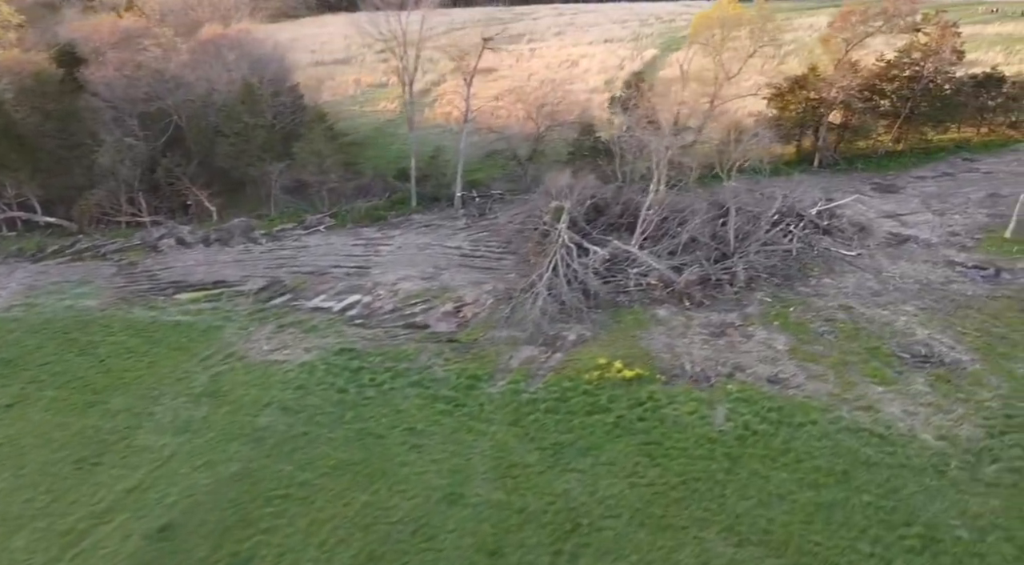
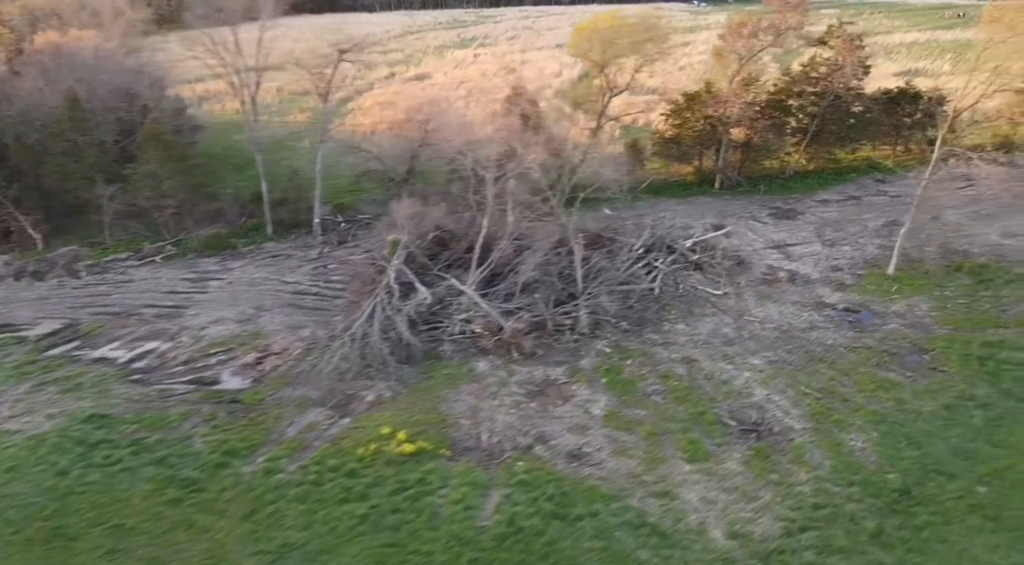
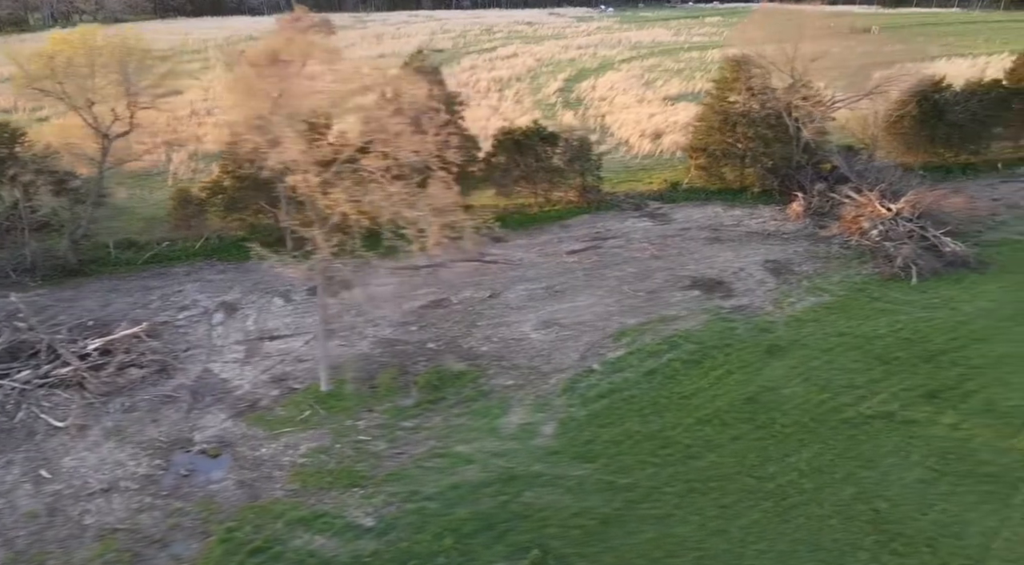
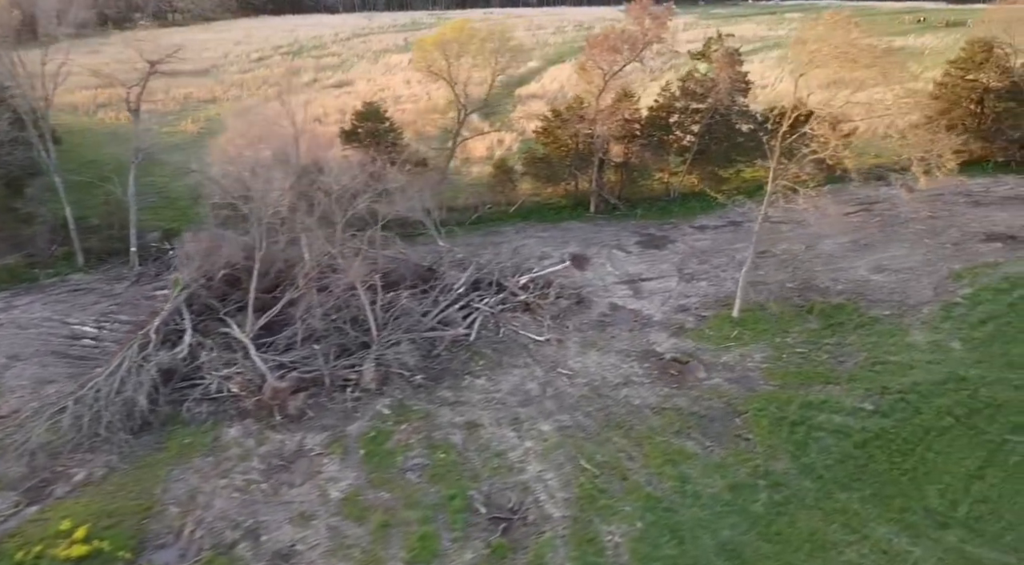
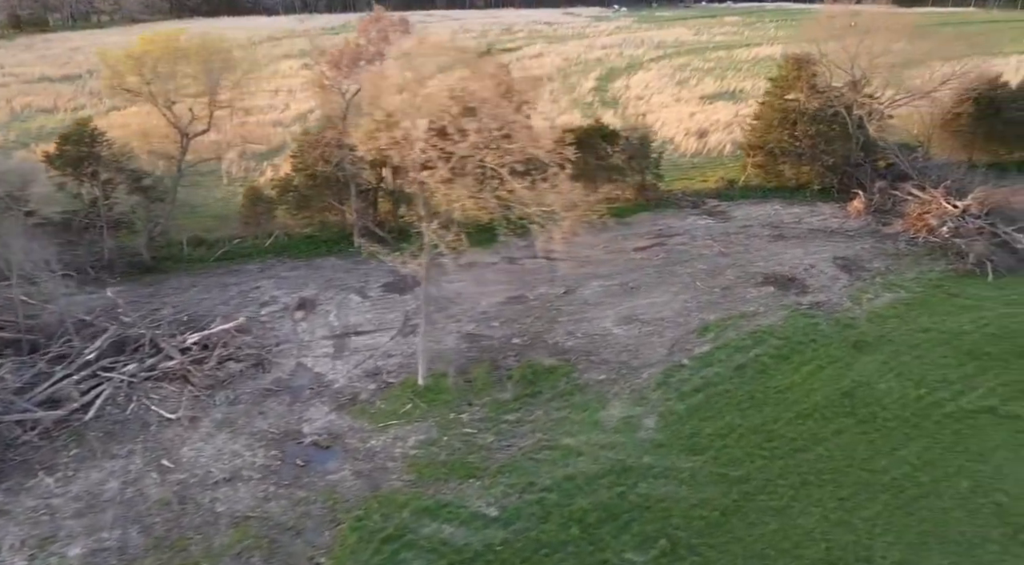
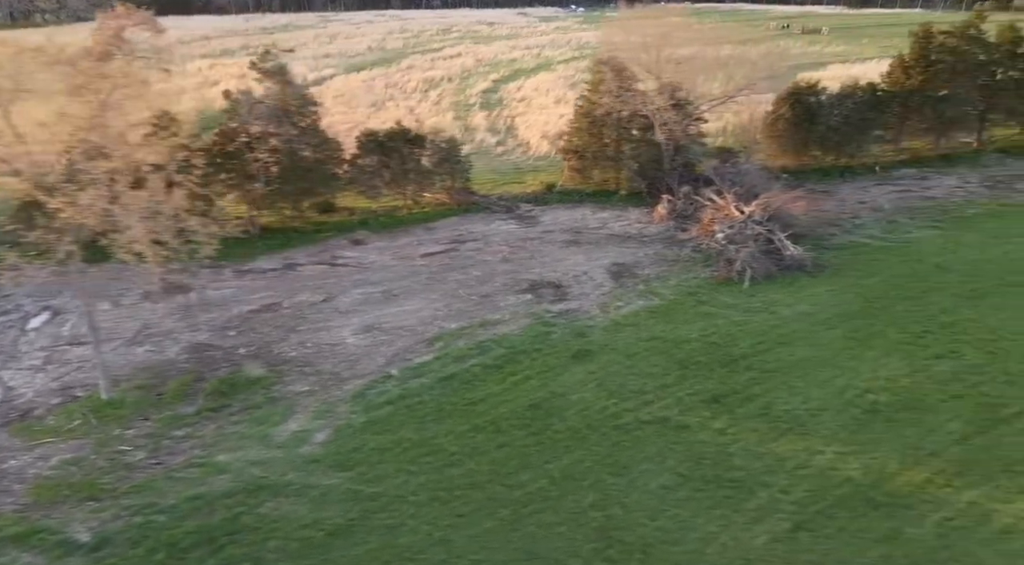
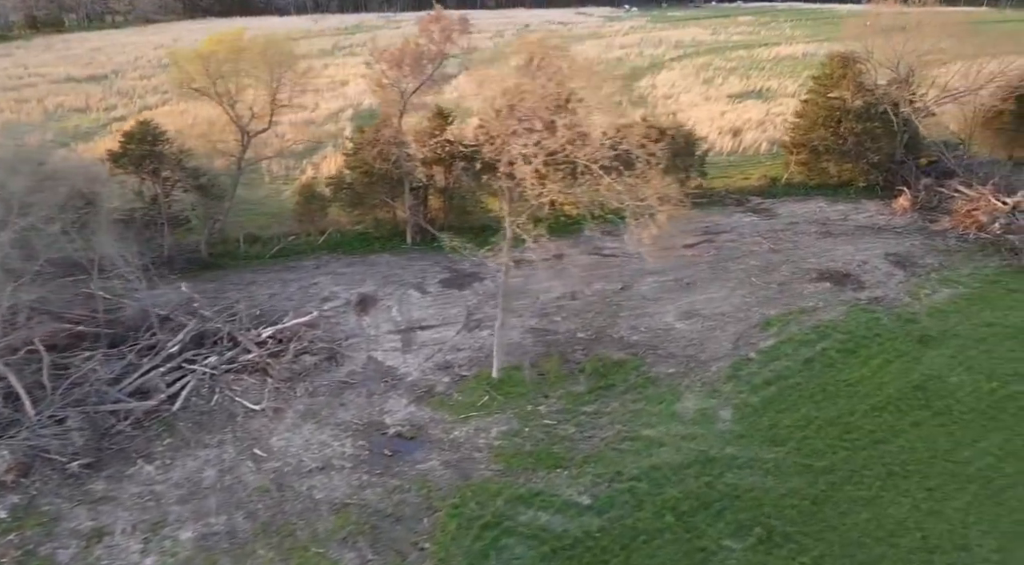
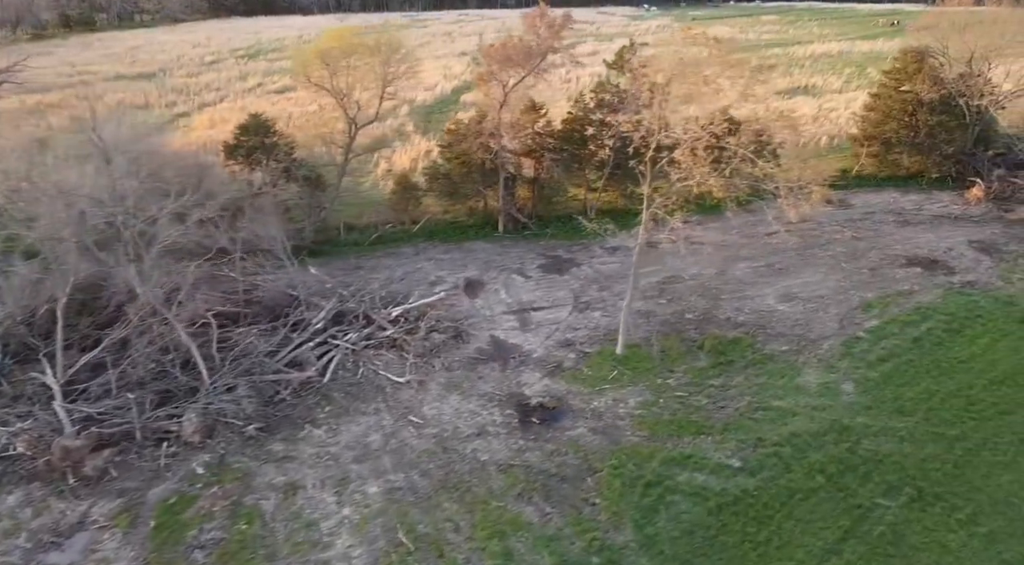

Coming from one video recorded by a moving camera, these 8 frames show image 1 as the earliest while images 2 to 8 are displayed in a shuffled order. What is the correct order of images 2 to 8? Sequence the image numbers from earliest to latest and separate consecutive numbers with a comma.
2, 4, 8, 7, 5, 3, 6
